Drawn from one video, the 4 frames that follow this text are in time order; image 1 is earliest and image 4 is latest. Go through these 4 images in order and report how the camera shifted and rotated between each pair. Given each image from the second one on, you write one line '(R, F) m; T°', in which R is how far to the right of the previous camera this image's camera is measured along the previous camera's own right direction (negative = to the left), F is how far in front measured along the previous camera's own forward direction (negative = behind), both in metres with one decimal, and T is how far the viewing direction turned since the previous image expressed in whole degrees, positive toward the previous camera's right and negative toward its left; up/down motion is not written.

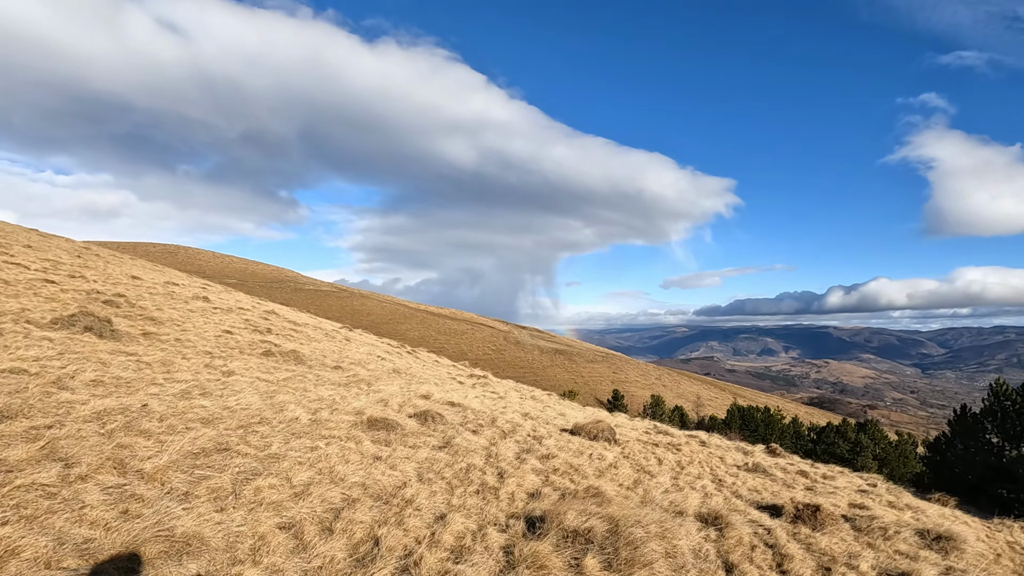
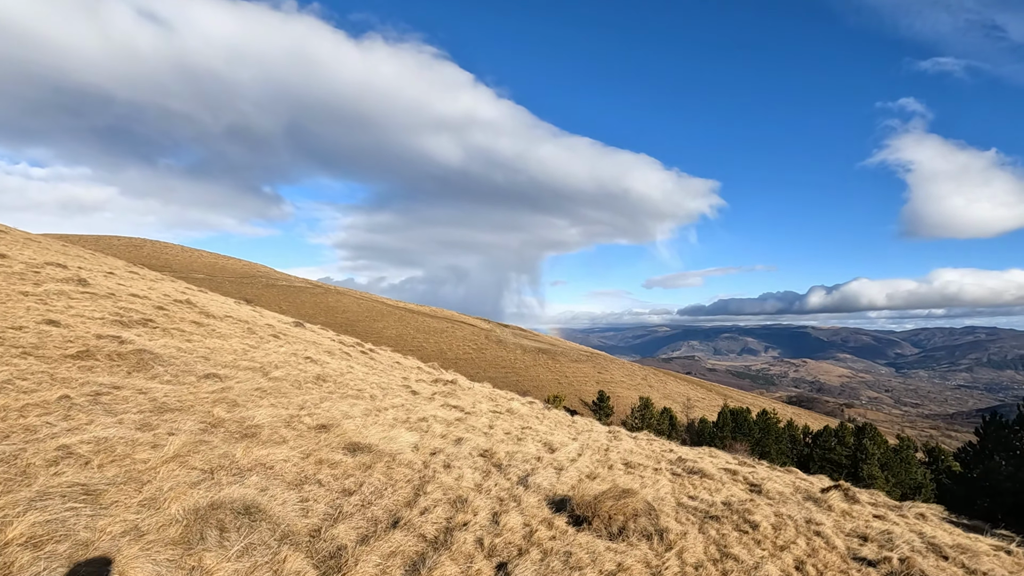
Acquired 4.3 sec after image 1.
(+0.6, +5.6) m; +2°
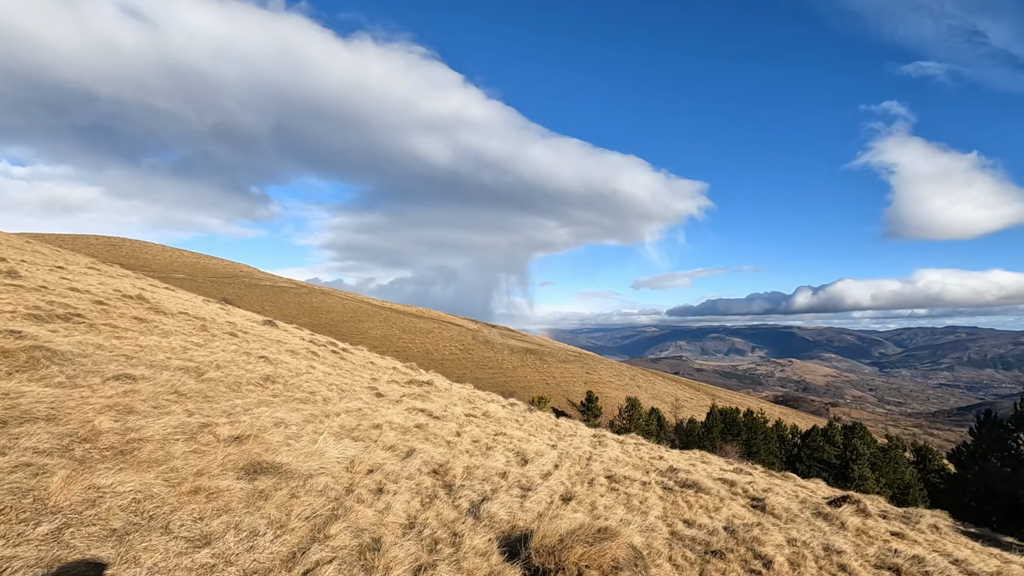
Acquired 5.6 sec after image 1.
(+0.6, +1.6) m; +1°
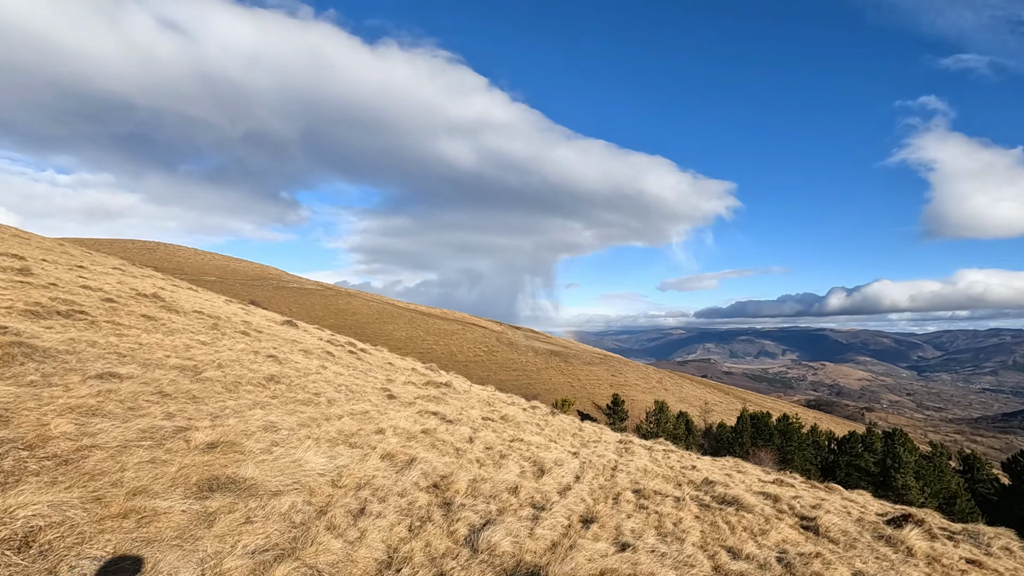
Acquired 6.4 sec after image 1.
(-1.6, -0.9) m; -3°
